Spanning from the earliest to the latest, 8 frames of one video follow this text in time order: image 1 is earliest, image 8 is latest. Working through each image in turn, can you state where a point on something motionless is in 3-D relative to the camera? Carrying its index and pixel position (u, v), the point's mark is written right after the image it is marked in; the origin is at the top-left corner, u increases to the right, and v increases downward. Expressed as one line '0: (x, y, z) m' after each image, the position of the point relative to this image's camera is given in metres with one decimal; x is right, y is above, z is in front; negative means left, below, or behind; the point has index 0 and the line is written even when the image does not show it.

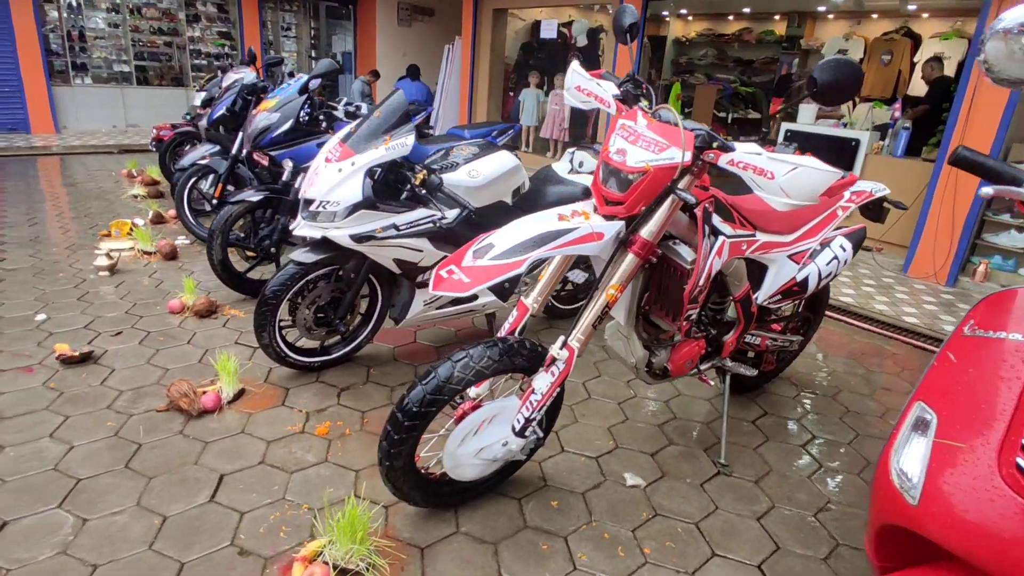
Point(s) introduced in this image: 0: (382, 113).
0: (-0.6, +0.8, +2.7) m
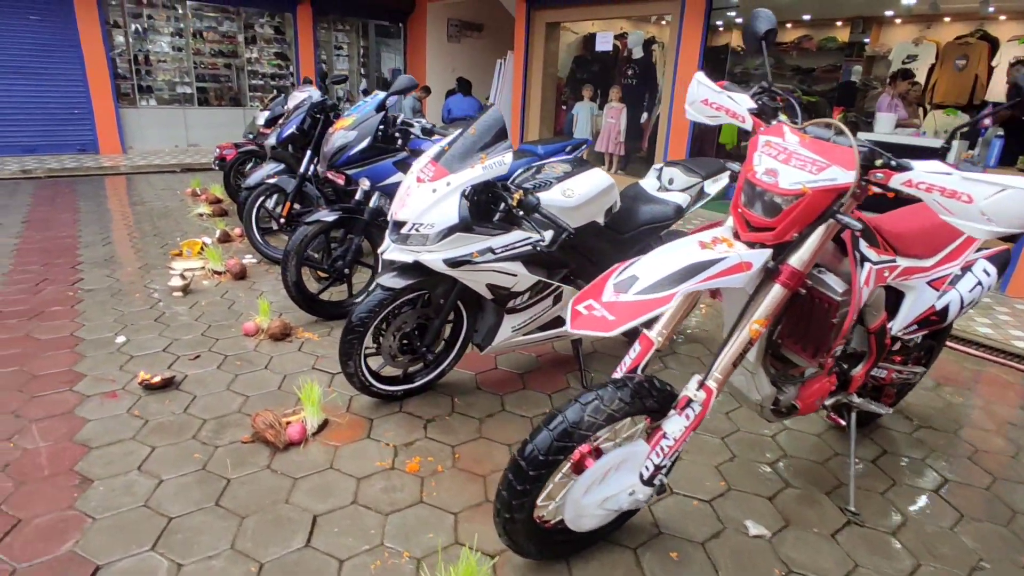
0: (-0.1, +0.7, +2.6) m
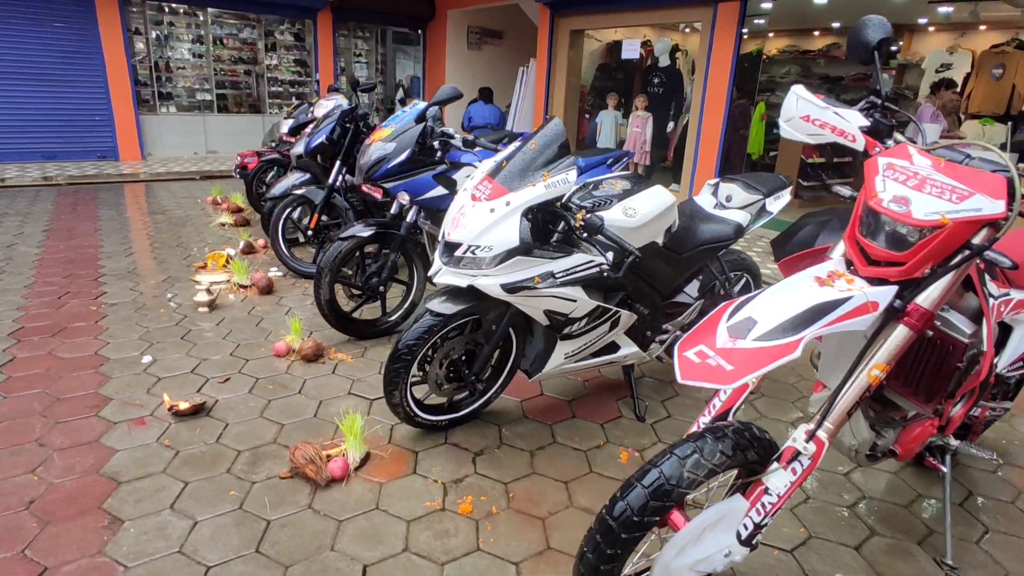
0: (+0.1, +0.6, +2.4) m
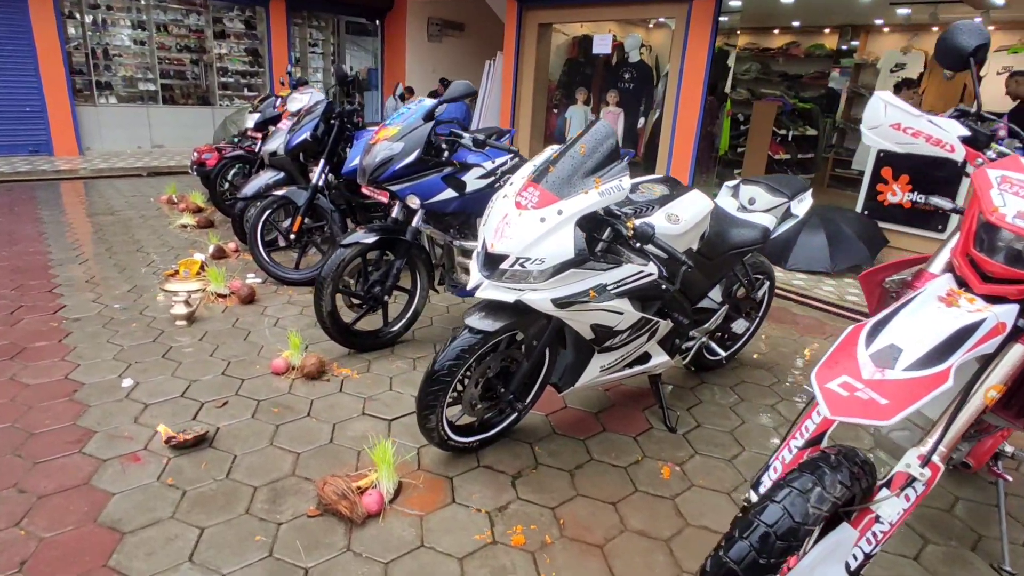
0: (+0.3, +0.5, +2.3) m
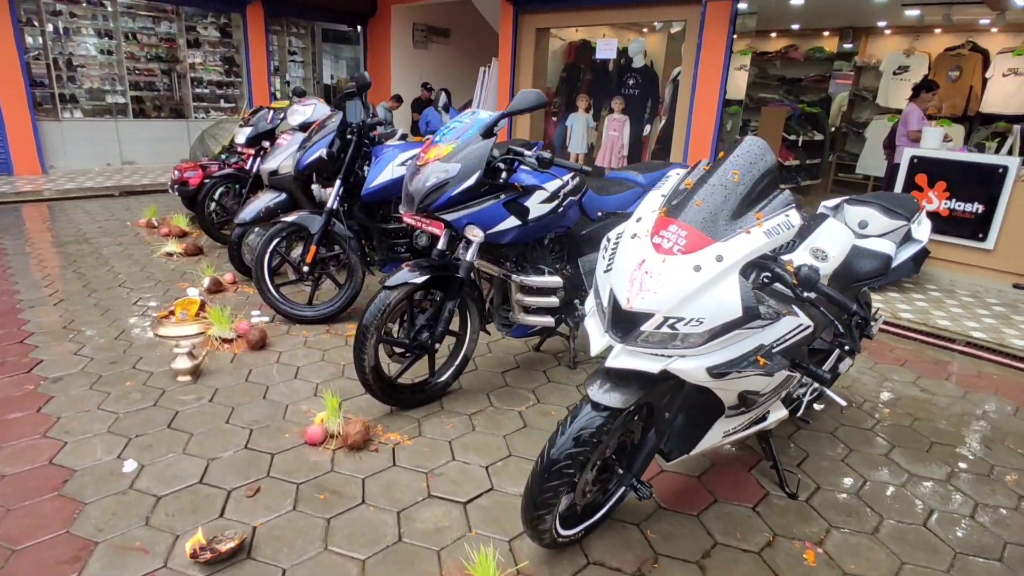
0: (+0.7, +0.4, +1.8) m
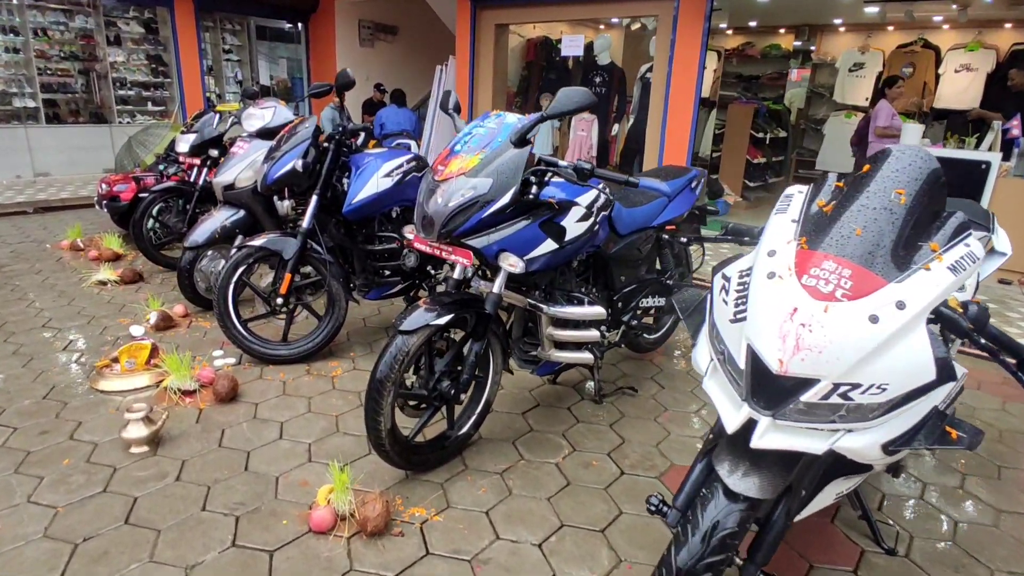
0: (+0.9, +0.2, +1.4) m
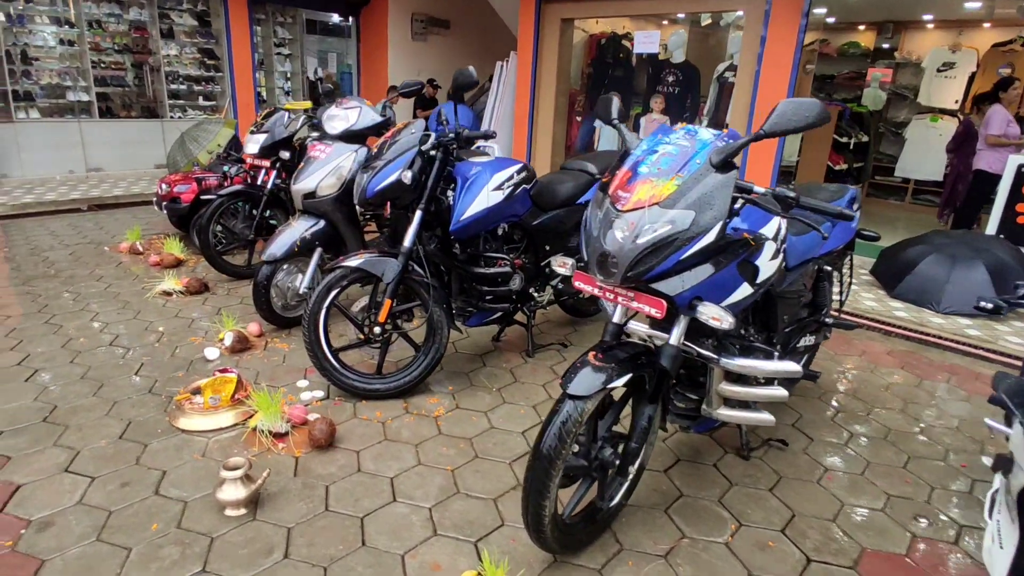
0: (+1.5, 0.0, +0.9) m
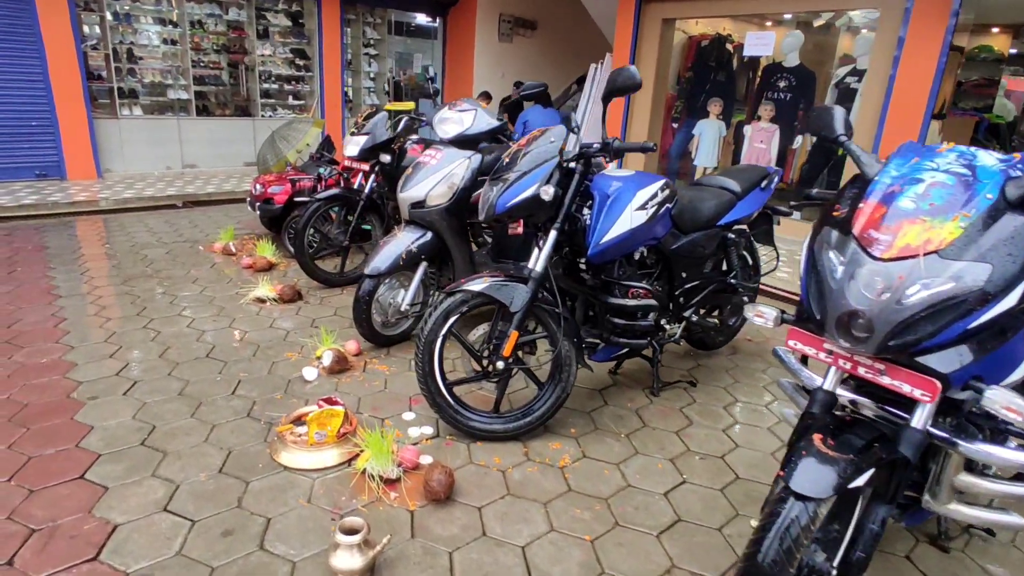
0: (+1.9, -0.2, +0.4) m
